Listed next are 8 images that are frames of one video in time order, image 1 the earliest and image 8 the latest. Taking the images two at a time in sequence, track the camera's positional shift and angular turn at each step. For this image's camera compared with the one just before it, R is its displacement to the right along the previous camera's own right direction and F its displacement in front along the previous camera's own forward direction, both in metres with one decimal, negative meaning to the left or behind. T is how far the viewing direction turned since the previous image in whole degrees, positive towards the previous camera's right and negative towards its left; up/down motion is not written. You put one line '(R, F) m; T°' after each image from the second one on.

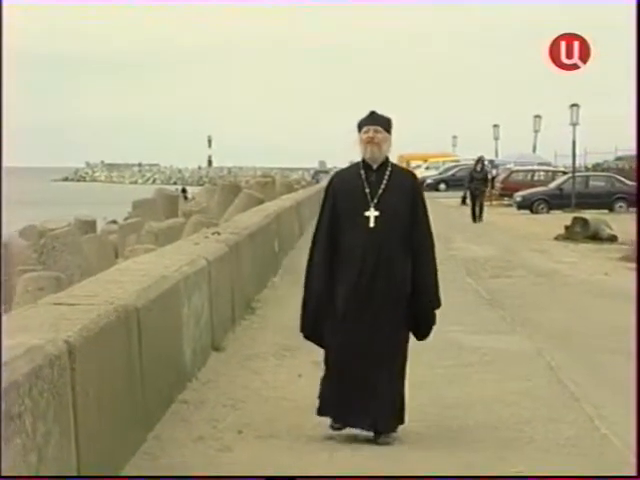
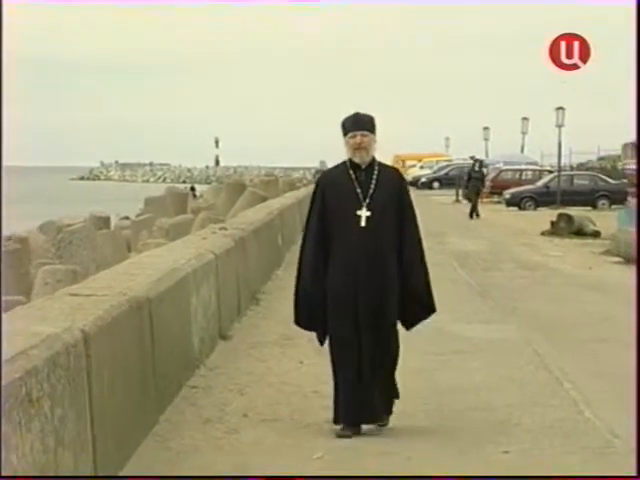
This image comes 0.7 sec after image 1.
(+0.1, -0.4) m; -1°
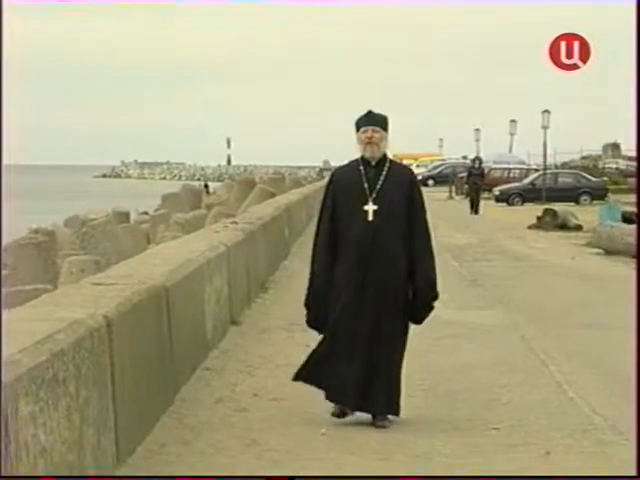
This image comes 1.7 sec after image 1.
(0.0, -0.5) m; 0°
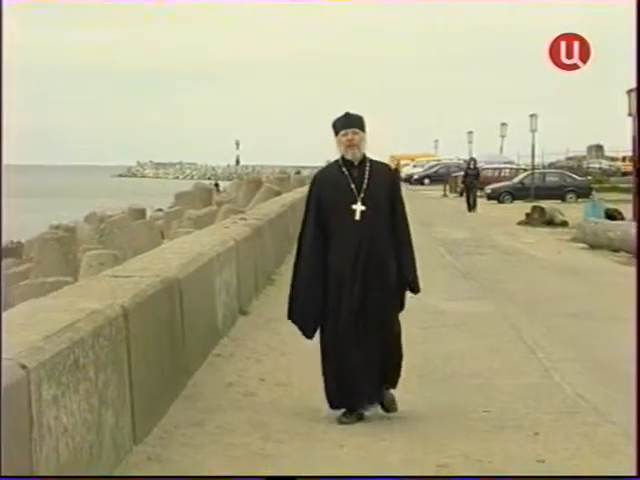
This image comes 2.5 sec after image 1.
(0.0, -0.5) m; 0°
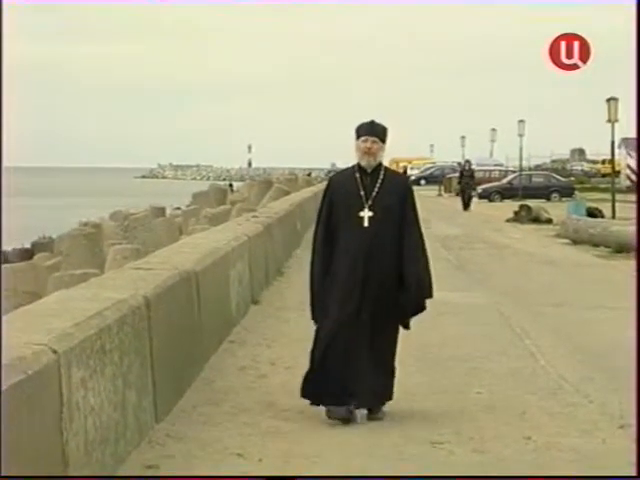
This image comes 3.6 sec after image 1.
(0.0, -0.7) m; 0°
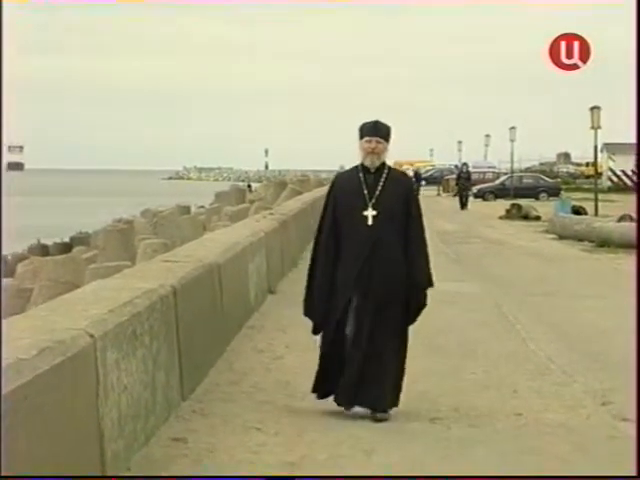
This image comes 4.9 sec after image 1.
(0.0, -0.8) m; 0°
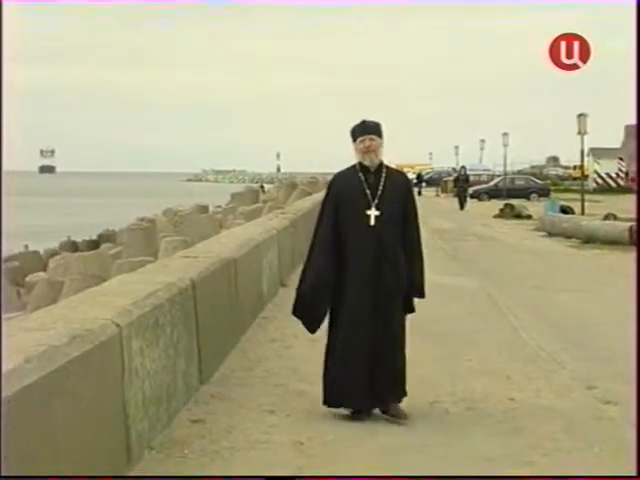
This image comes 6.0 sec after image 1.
(0.0, -0.7) m; 0°
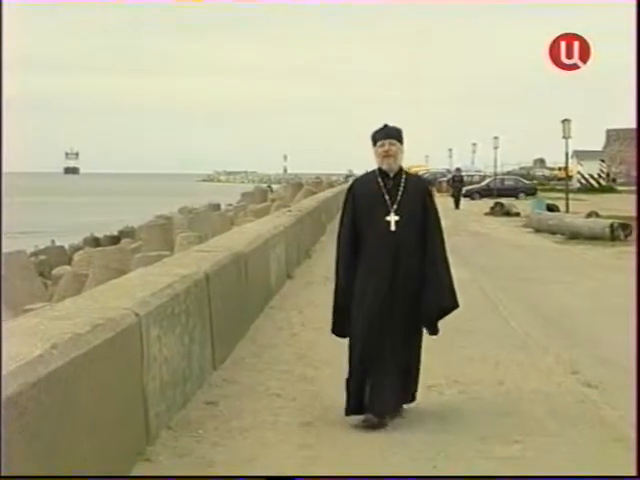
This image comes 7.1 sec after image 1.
(0.0, -0.8) m; 0°
